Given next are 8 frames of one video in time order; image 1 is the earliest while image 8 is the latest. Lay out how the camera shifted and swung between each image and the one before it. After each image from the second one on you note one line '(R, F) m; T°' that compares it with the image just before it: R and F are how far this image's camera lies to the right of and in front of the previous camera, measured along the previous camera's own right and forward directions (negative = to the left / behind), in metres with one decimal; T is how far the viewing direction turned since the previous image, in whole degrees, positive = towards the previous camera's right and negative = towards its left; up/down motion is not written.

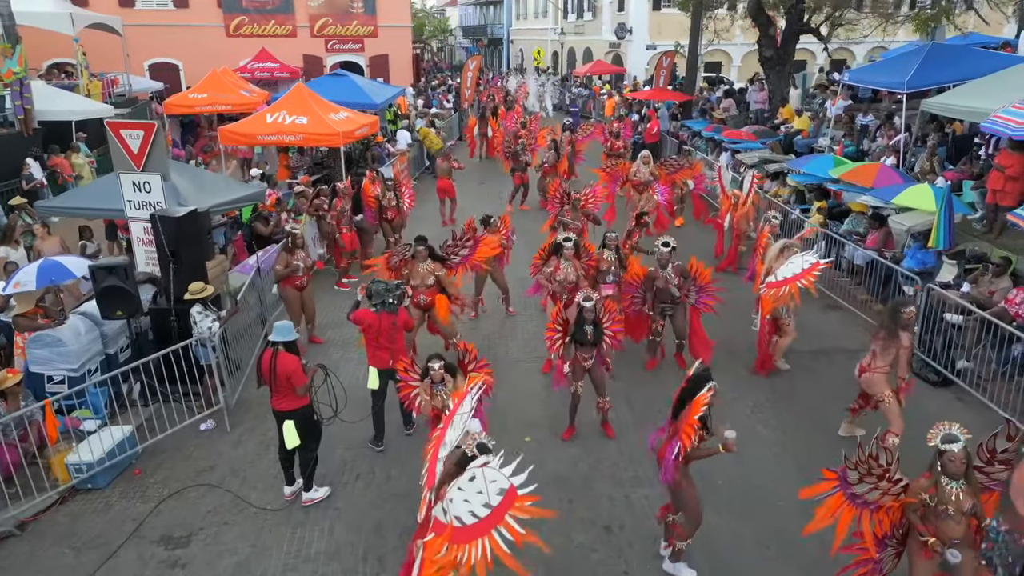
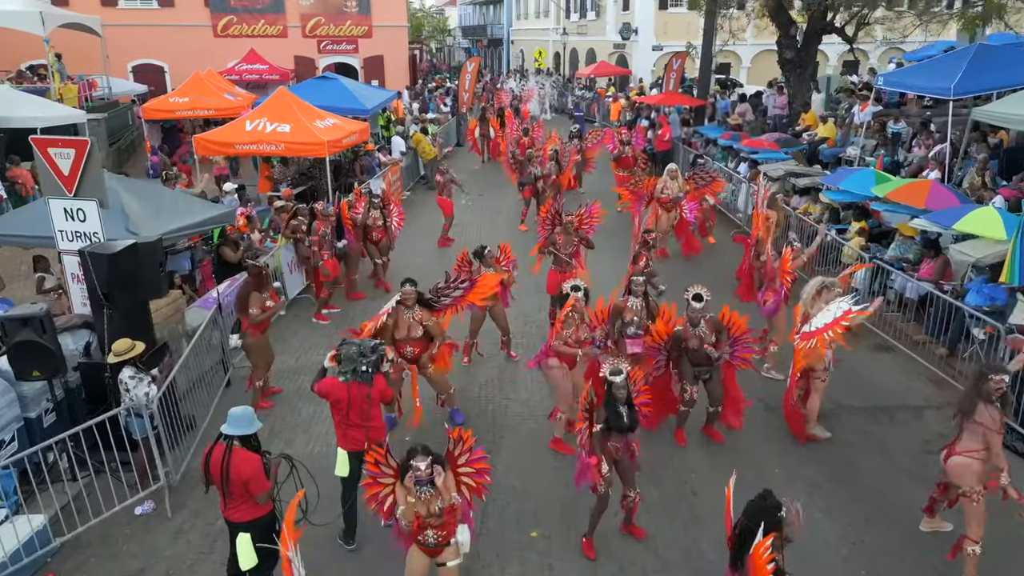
(0.0, +1.3) m; 0°
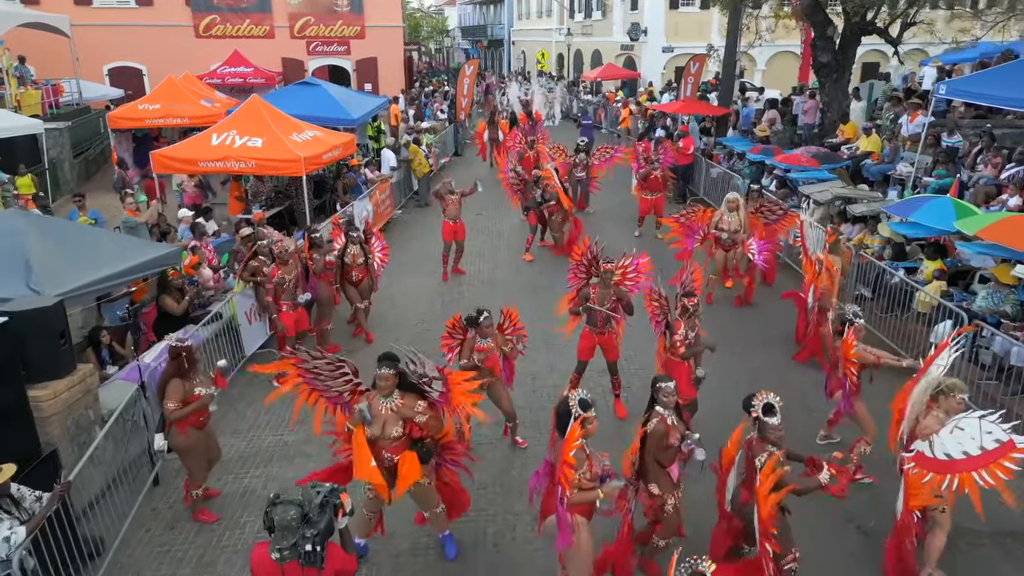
(-0.1, +1.8) m; 0°
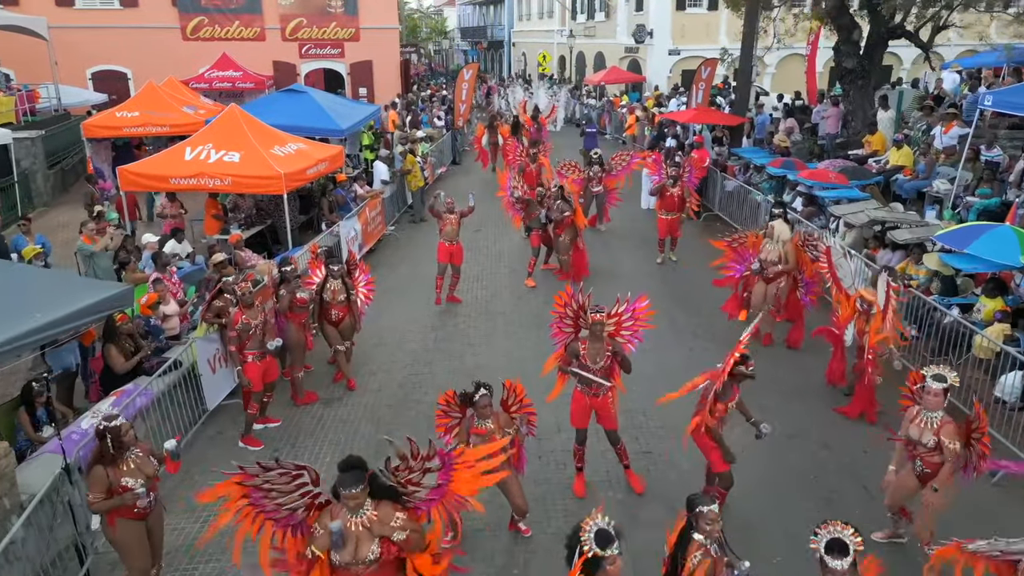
(0.0, +1.1) m; 0°
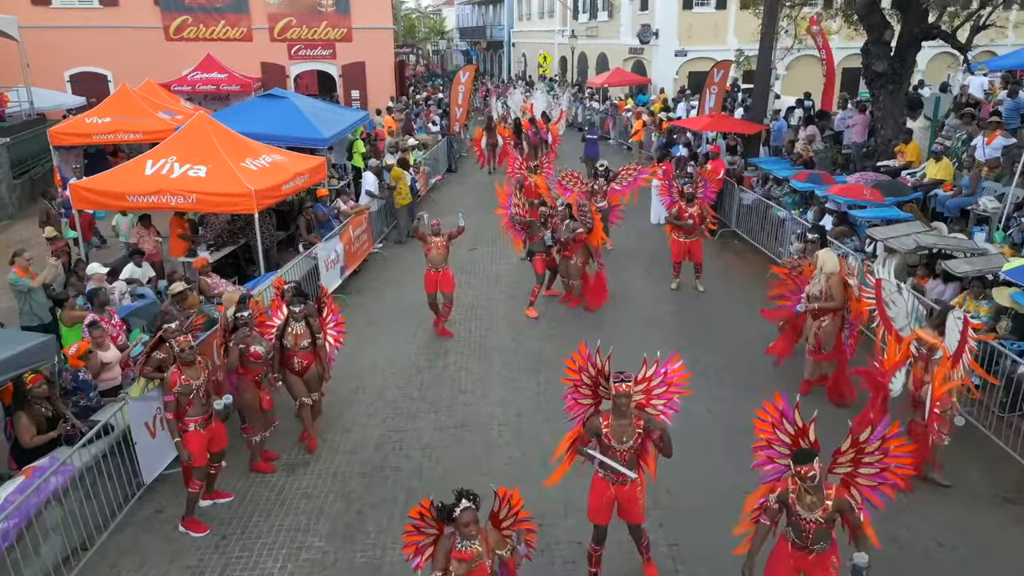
(0.0, +1.2) m; 0°
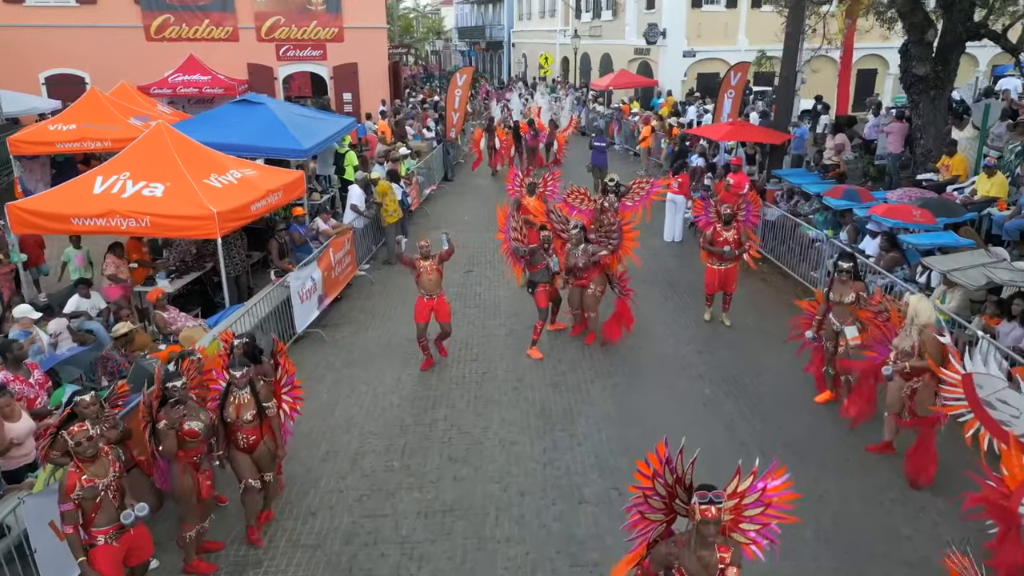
(0.0, +1.3) m; 0°
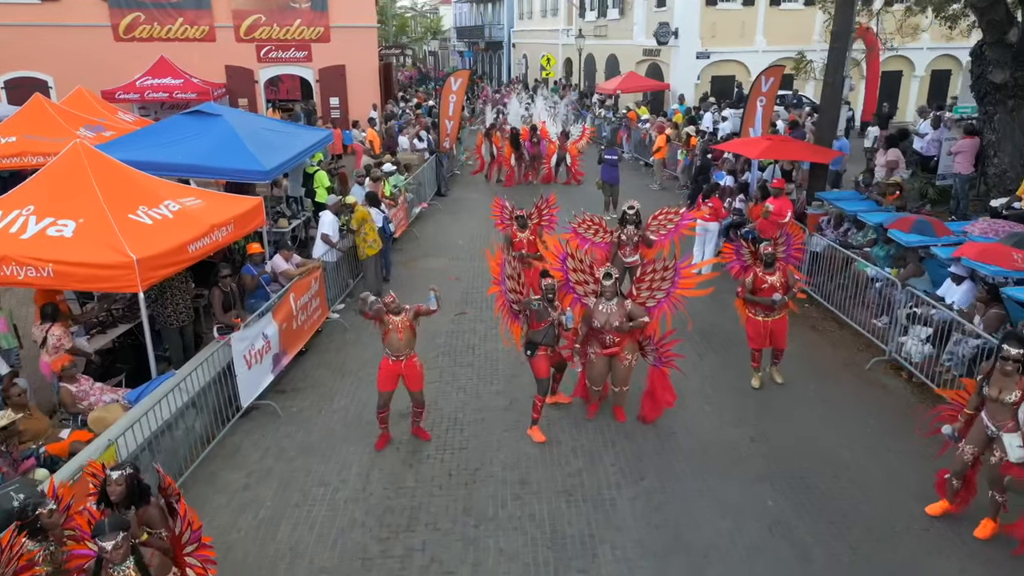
(0.0, +1.9) m; 0°
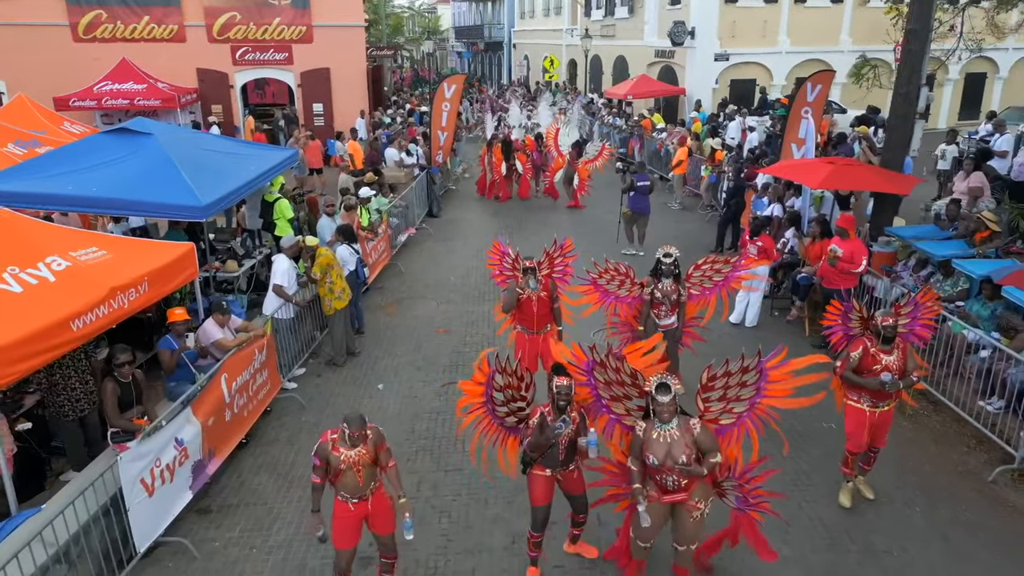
(0.0, +2.1) m; 0°
